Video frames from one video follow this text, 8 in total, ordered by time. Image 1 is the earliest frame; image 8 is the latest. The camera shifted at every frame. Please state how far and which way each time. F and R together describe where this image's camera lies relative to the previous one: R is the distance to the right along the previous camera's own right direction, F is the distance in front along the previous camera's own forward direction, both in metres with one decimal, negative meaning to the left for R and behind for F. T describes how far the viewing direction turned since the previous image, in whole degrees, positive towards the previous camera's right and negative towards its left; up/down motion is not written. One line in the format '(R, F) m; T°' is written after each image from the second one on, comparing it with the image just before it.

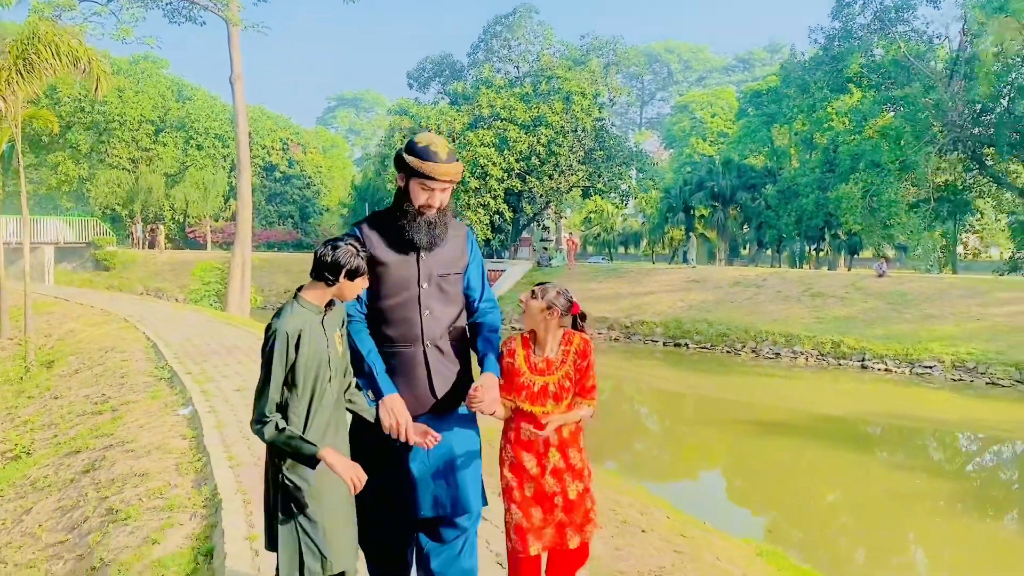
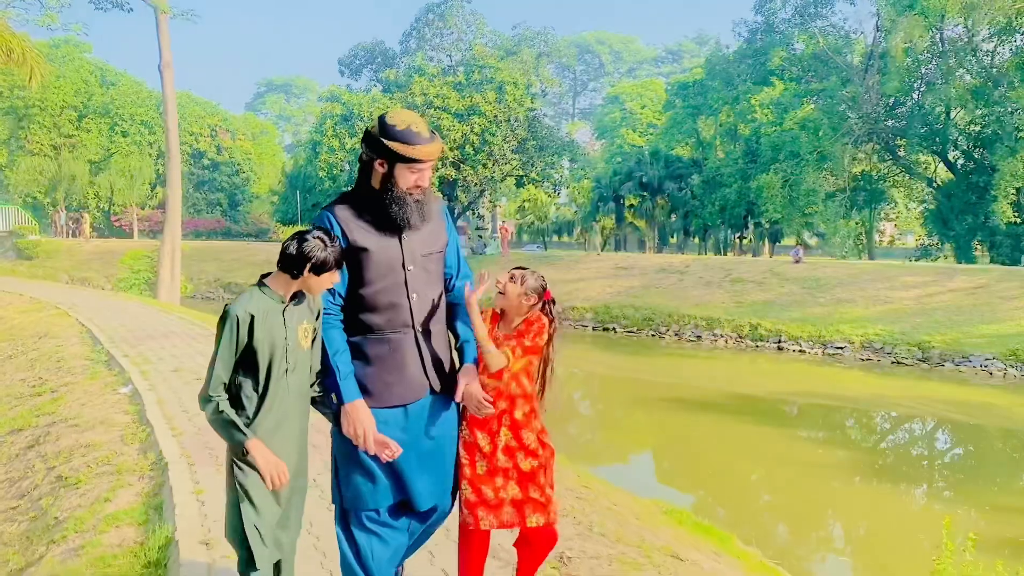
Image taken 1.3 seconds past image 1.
(+0.1, -0.4) m; +4°
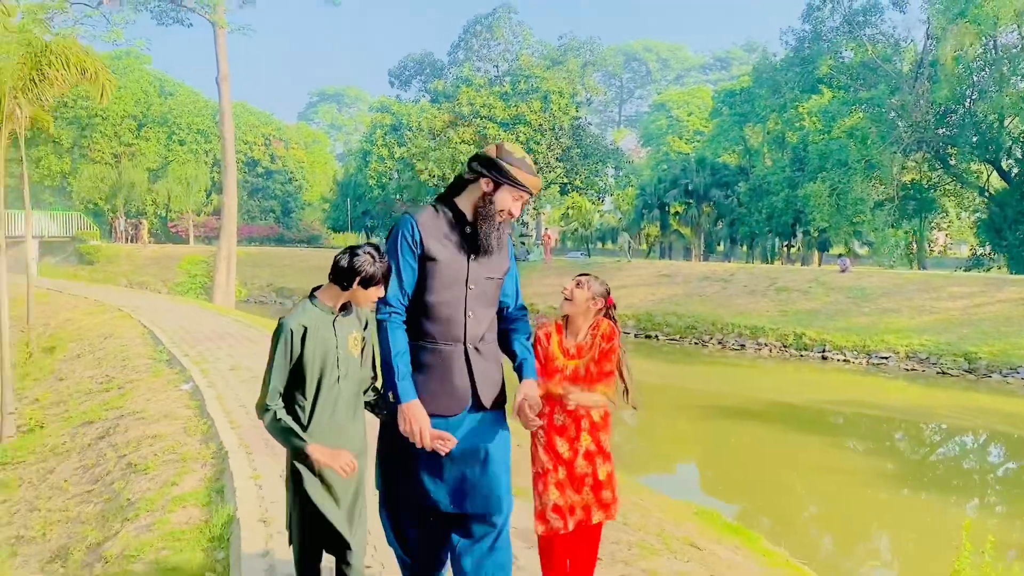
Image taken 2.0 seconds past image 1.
(+0.1, -0.2) m; -3°
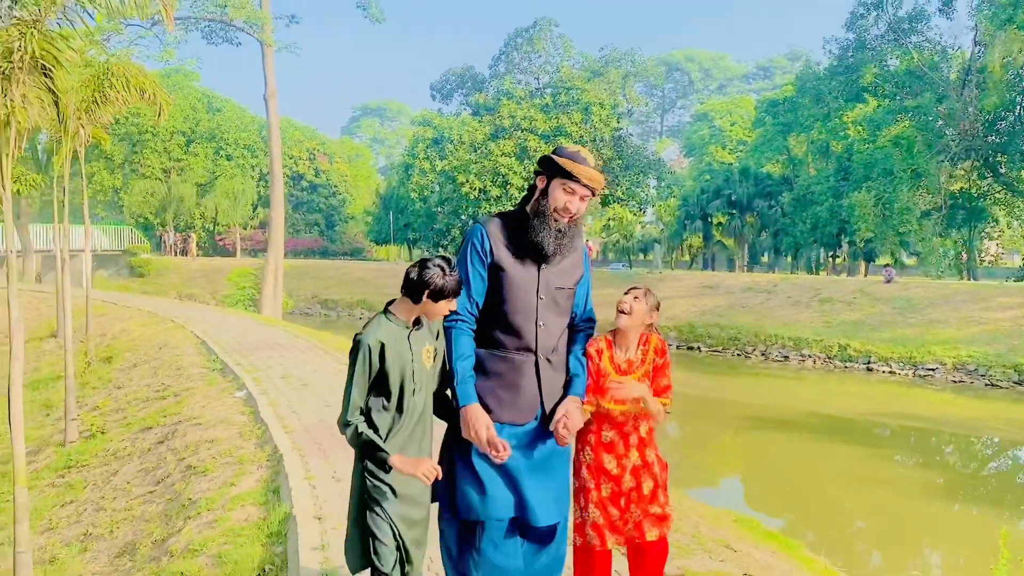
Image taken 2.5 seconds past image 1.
(0.0, -0.1) m; -3°
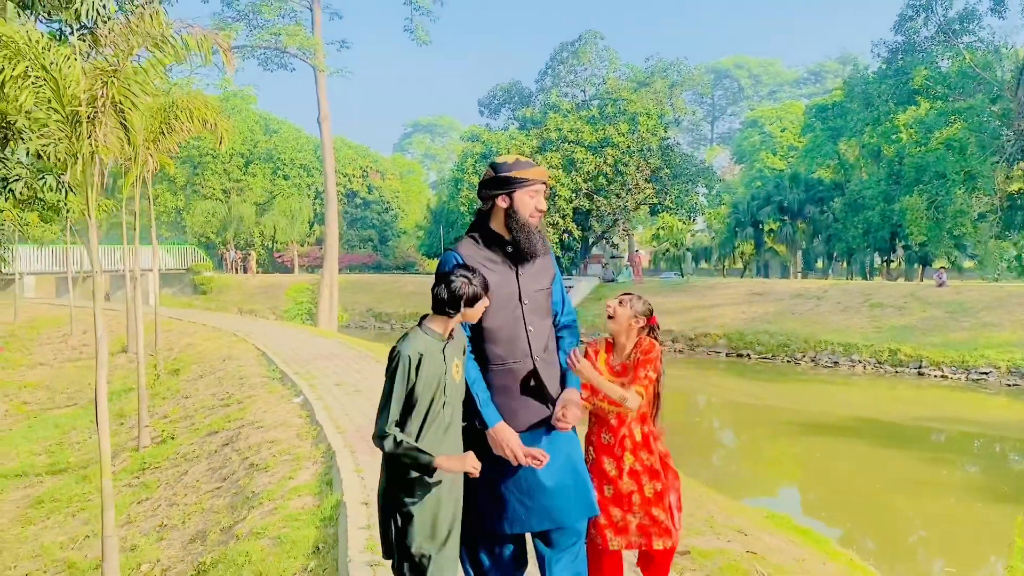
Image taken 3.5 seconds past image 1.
(+0.1, -0.3) m; -4°
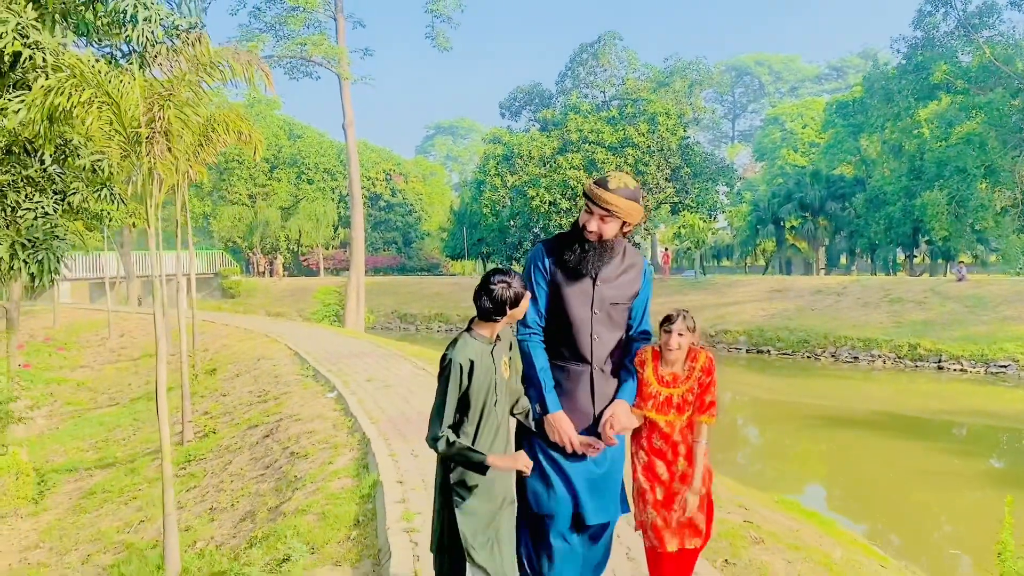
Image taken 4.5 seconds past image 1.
(0.0, -0.3) m; -2°
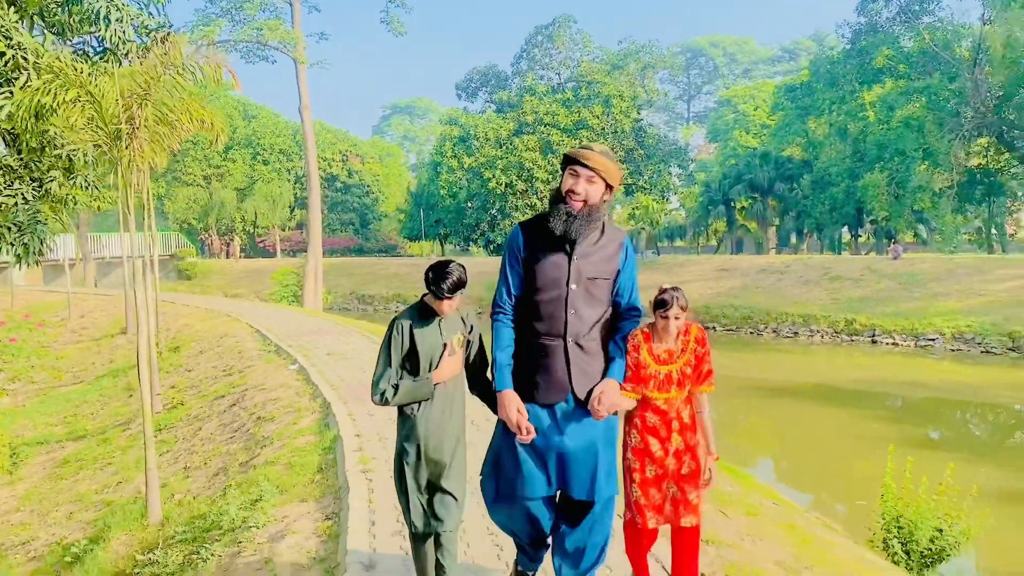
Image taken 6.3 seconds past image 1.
(+0.1, -0.5) m; +3°
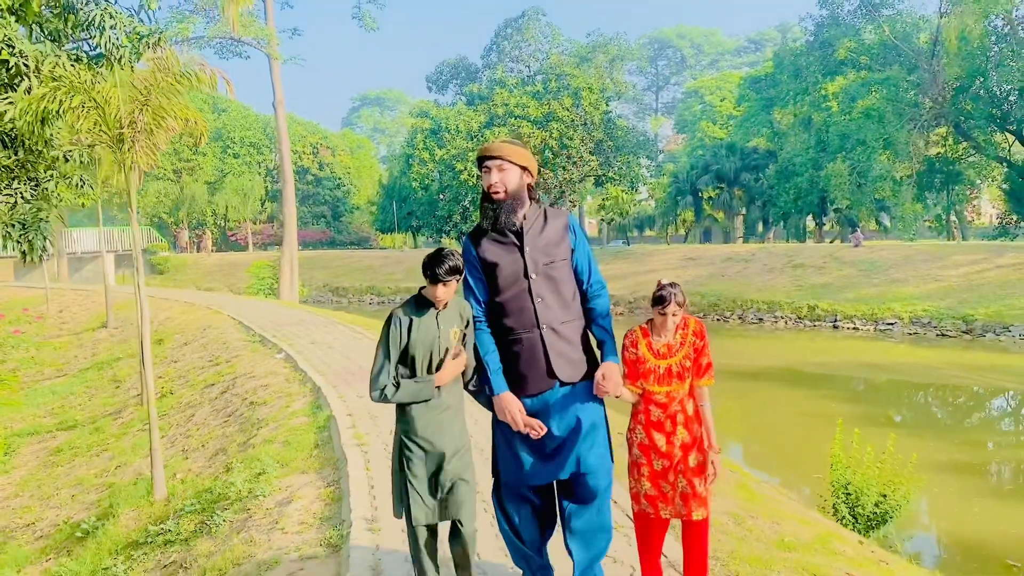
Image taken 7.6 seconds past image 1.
(0.0, -0.4) m; +2°
